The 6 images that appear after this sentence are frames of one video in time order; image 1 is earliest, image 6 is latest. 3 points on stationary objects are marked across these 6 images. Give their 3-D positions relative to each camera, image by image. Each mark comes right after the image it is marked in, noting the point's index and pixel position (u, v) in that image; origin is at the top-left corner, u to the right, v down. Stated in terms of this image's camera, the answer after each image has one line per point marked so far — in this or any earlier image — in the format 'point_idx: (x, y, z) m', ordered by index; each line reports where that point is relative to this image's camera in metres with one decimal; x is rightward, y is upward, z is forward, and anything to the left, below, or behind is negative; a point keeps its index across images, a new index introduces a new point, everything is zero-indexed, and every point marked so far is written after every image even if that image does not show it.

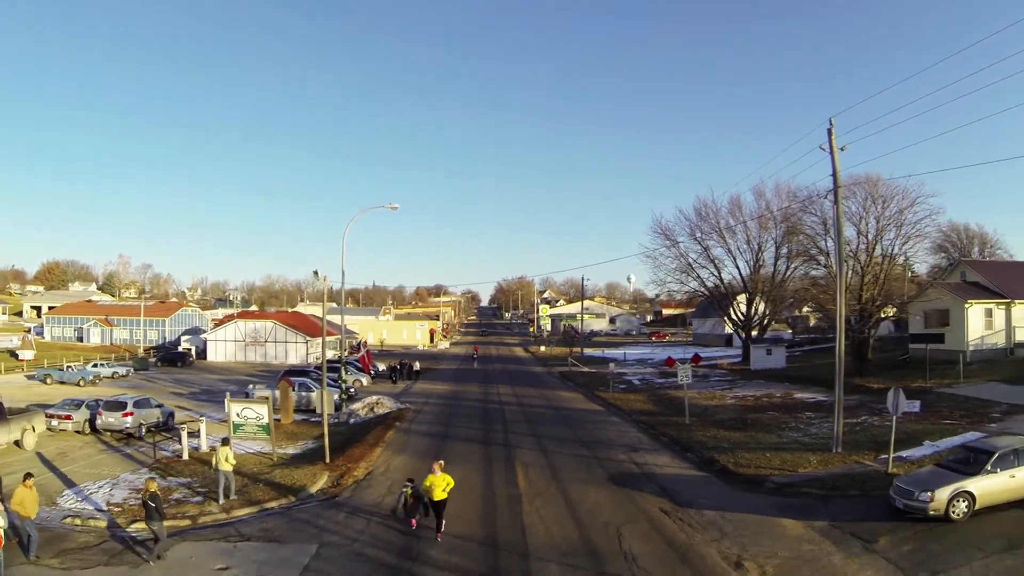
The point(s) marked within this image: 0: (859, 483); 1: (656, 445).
0: (+7.6, -4.3, +14.5) m
1: (+4.3, -4.7, +19.9) m
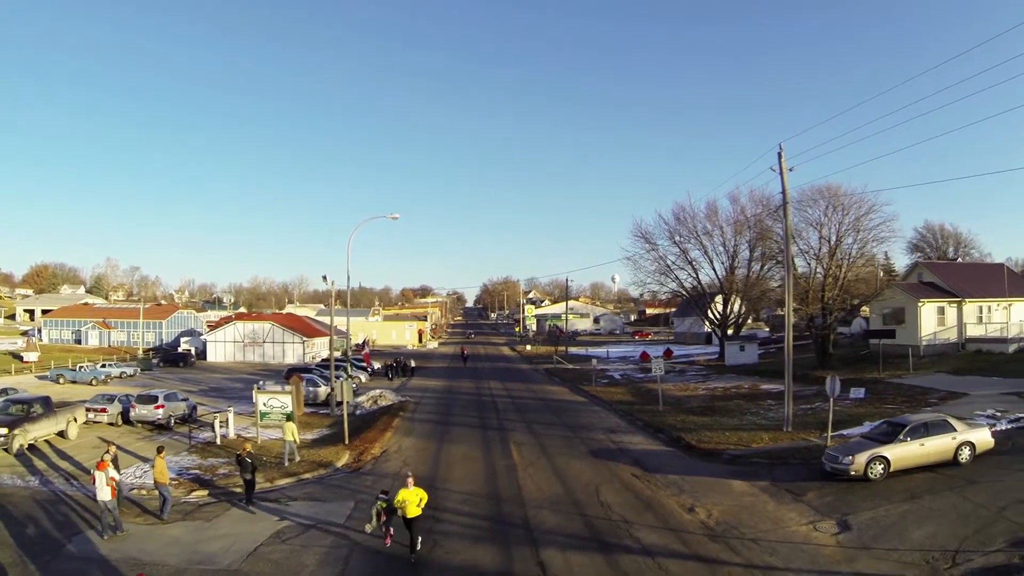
0: (+7.5, -4.3, +17.3) m
1: (+4.1, -4.7, +22.7) m
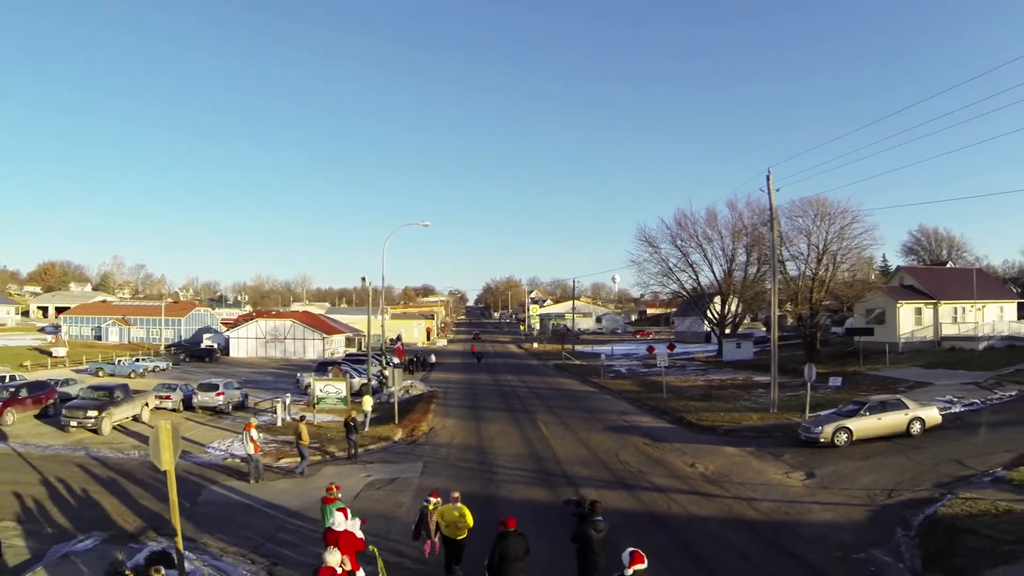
0: (+8.5, -4.4, +20.9) m
1: (+5.1, -4.8, +26.3) m
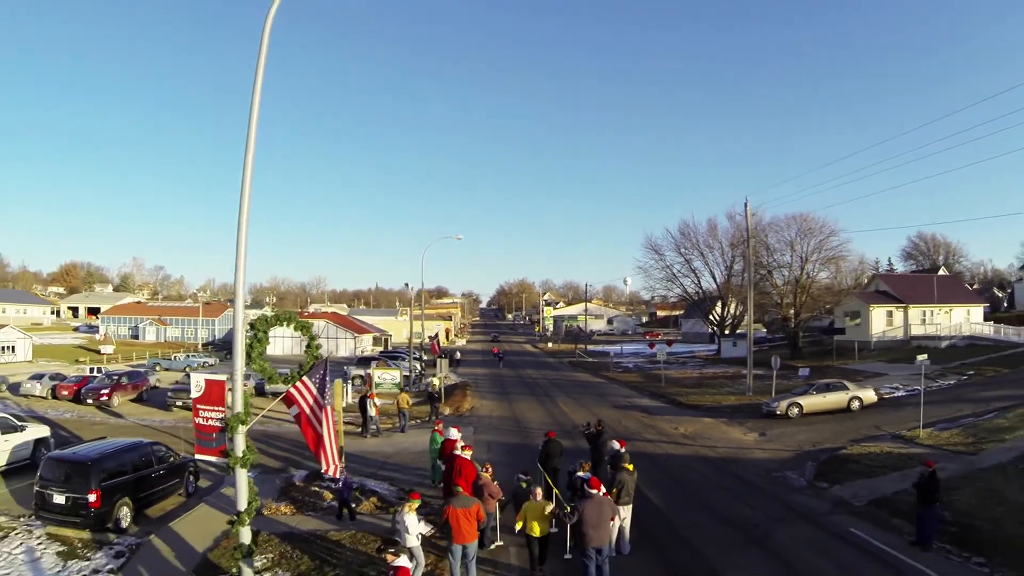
0: (+9.5, -4.7, +26.5) m
1: (+6.2, -5.1, +31.9) m
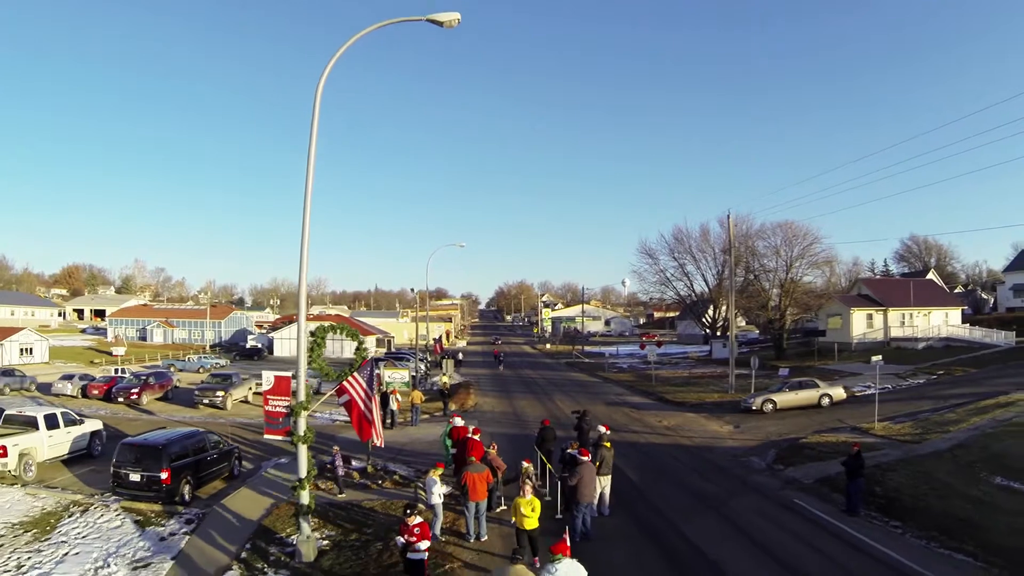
0: (+9.6, -5.0, +29.1) m
1: (+6.3, -5.4, +34.5) m
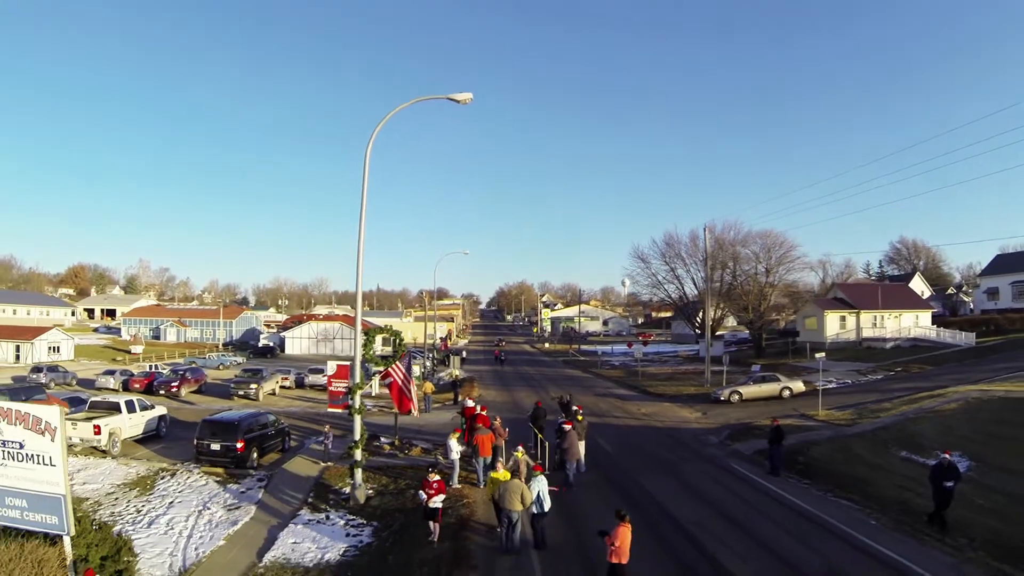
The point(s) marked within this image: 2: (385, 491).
0: (+9.6, -5.3, +33.2) m
1: (+6.3, -5.7, +38.6) m
2: (-3.2, -5.1, +16.8) m
